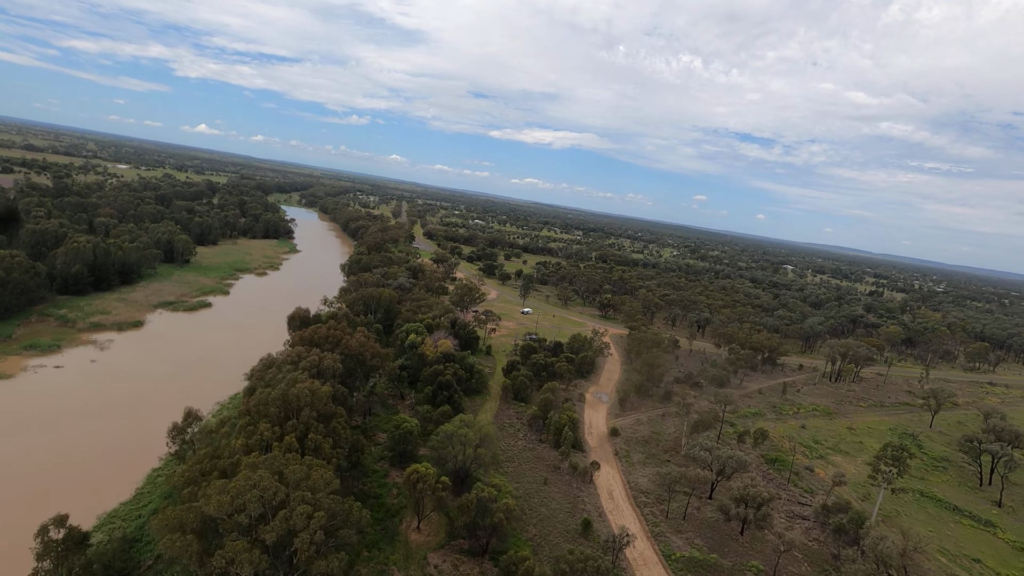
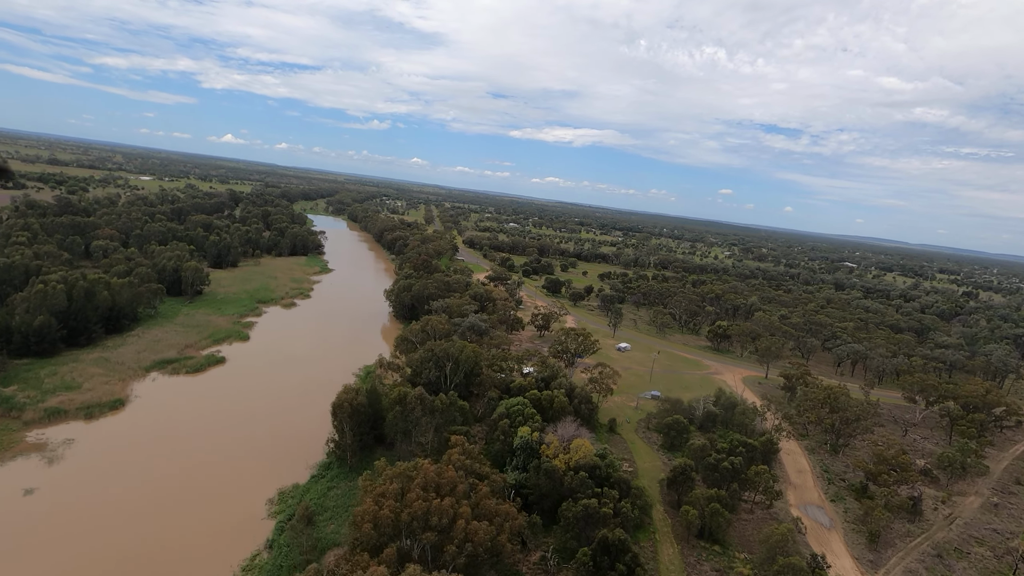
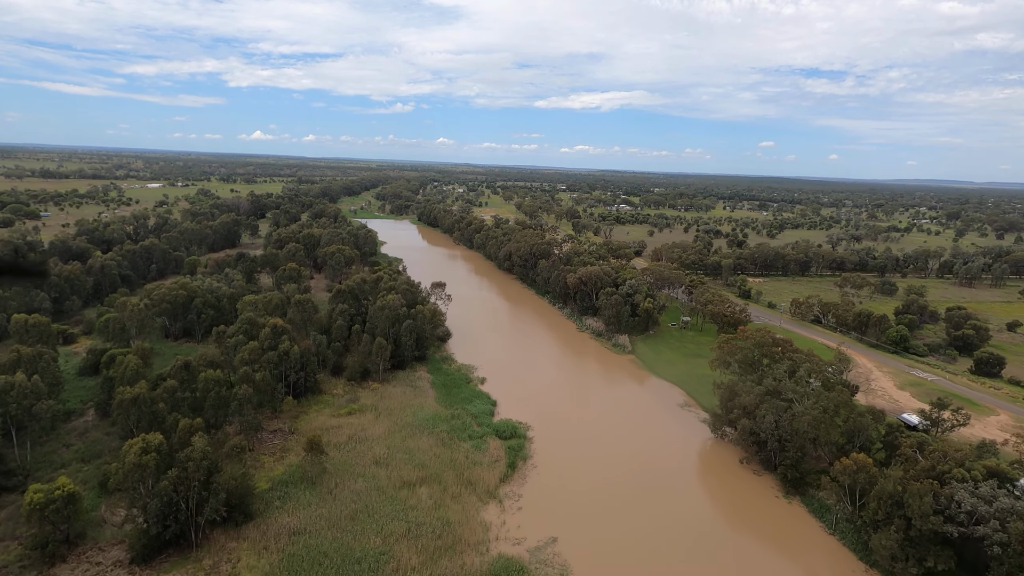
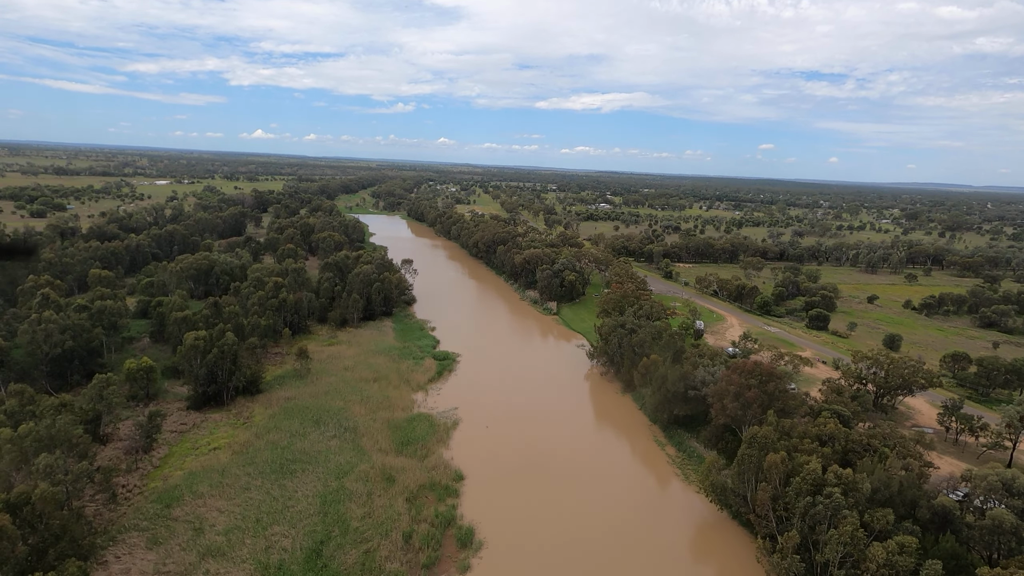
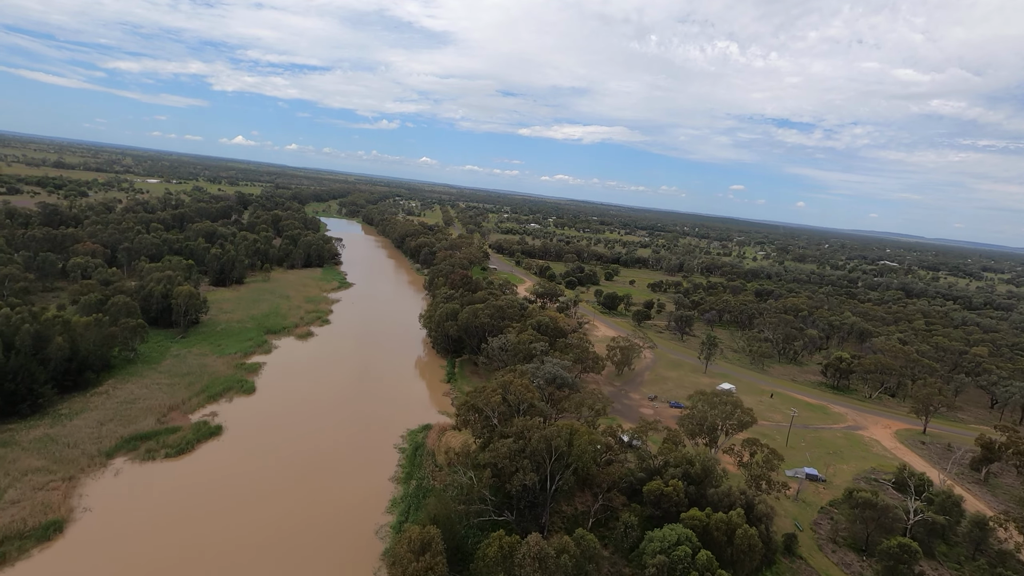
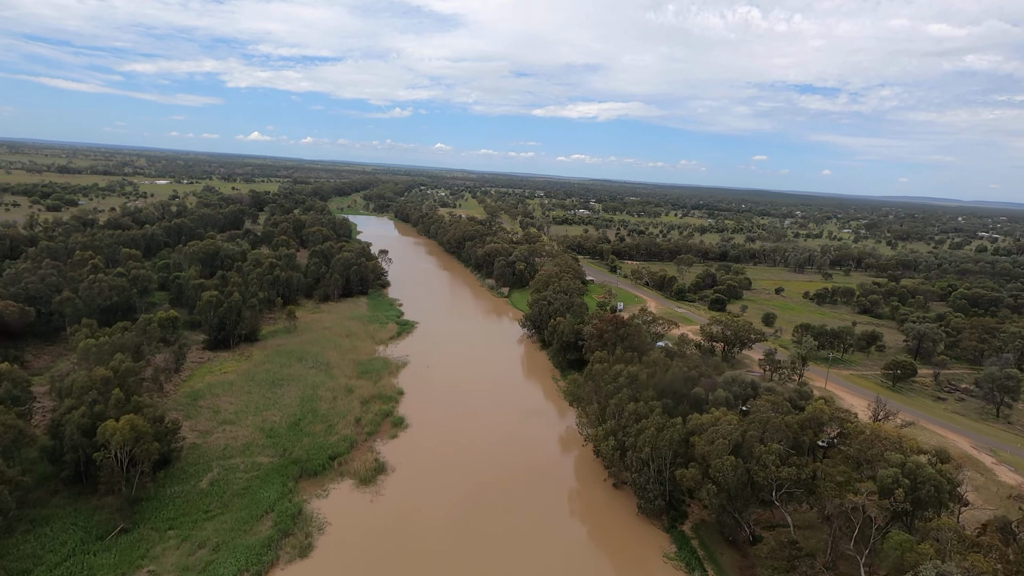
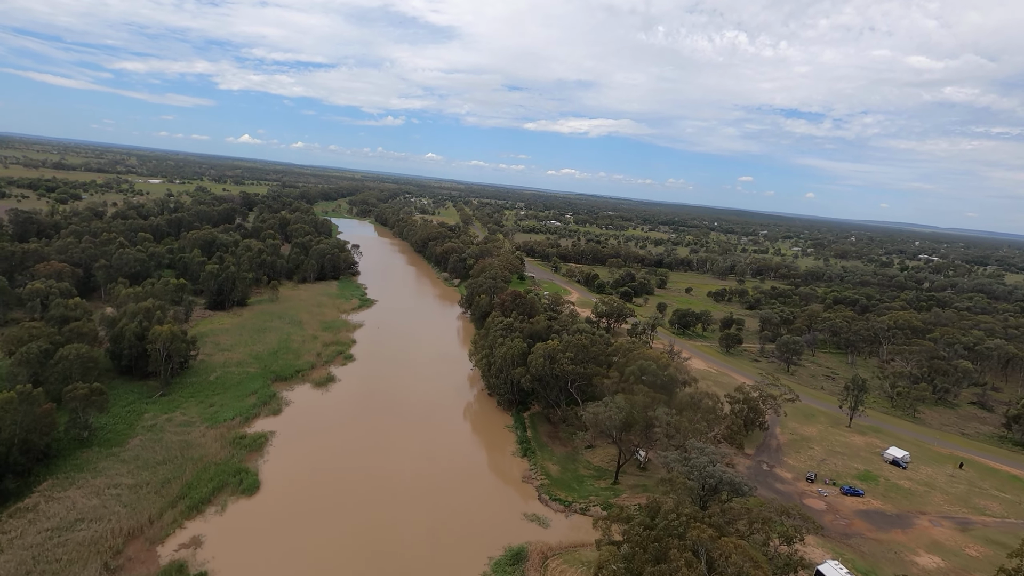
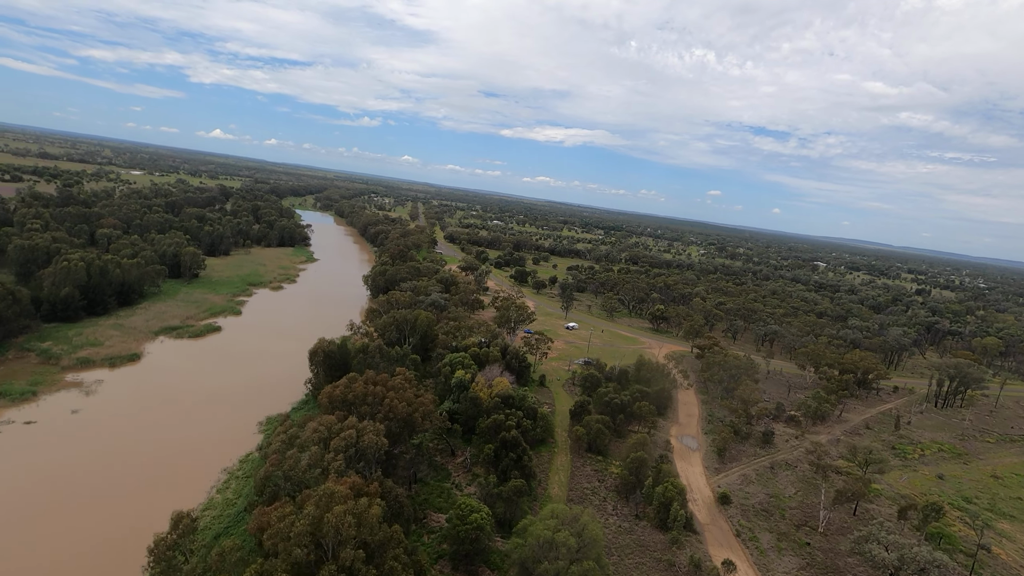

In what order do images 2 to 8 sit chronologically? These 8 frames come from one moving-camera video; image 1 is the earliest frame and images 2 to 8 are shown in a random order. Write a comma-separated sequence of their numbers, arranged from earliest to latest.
8, 2, 5, 7, 6, 4, 3
